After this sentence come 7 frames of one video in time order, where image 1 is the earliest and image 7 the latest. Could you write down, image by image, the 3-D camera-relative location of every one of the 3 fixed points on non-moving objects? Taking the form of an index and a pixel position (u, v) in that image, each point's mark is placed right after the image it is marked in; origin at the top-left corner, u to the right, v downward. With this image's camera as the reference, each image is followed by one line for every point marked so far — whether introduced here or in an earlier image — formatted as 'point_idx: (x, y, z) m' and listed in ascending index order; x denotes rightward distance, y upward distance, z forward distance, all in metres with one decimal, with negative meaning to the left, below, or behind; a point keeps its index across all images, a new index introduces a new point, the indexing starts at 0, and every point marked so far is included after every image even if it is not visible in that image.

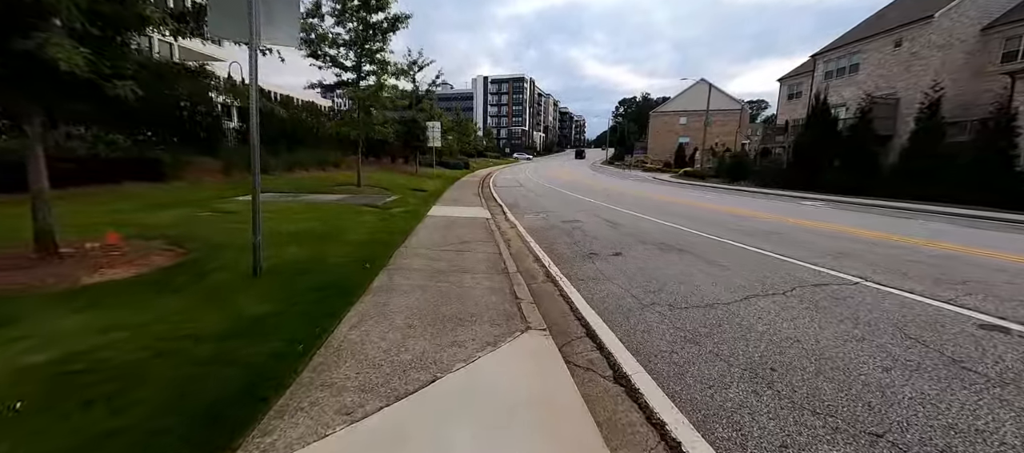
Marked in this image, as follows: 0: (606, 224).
0: (+2.3, +0.1, +10.6) m
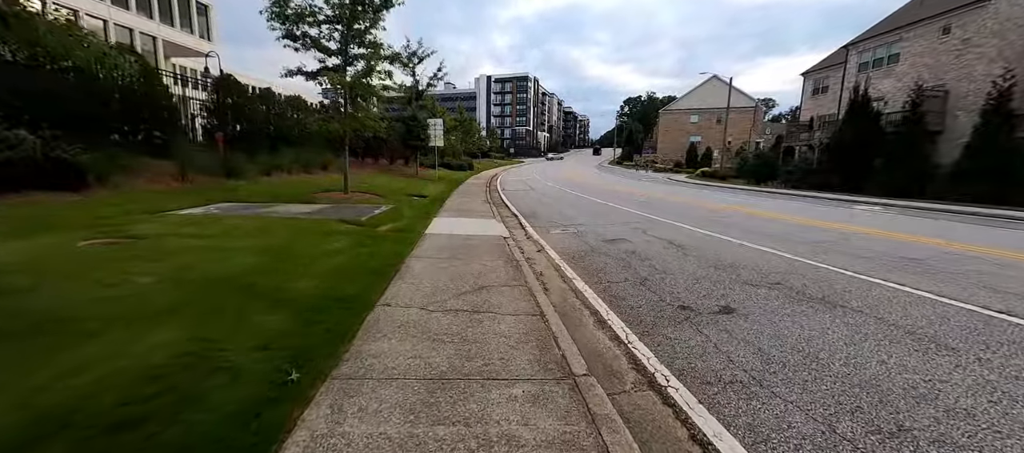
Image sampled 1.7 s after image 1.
0: (+2.8, -0.4, +7.9) m
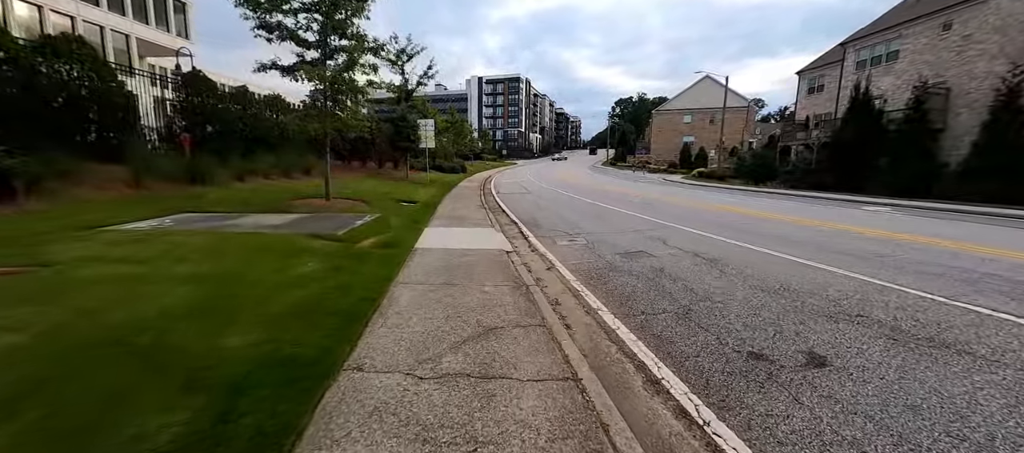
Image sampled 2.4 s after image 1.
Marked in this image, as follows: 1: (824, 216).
0: (+2.9, -0.5, +6.7) m
1: (+11.8, +0.4, +16.4) m
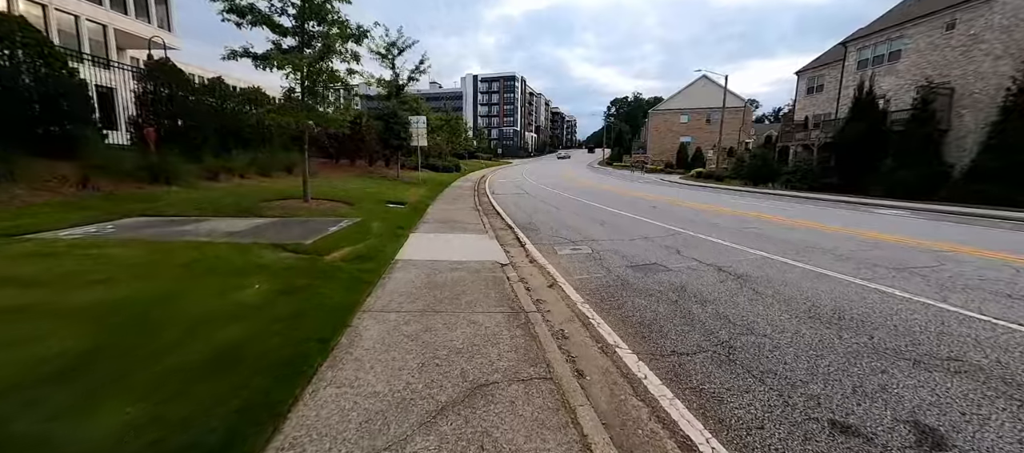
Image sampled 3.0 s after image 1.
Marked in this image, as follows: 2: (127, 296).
0: (+2.8, -0.7, +5.8) m
1: (+11.6, +0.3, +15.6) m
2: (-3.7, -0.6, +4.2) m
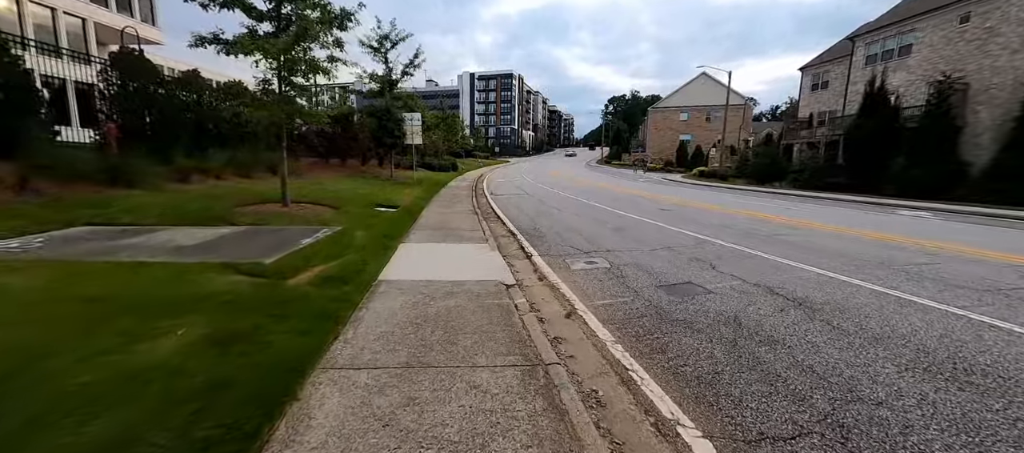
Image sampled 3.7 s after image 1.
0: (+2.9, -0.8, +4.7) m
1: (+11.7, +0.2, +14.6) m
2: (-3.6, -0.8, +3.1) m
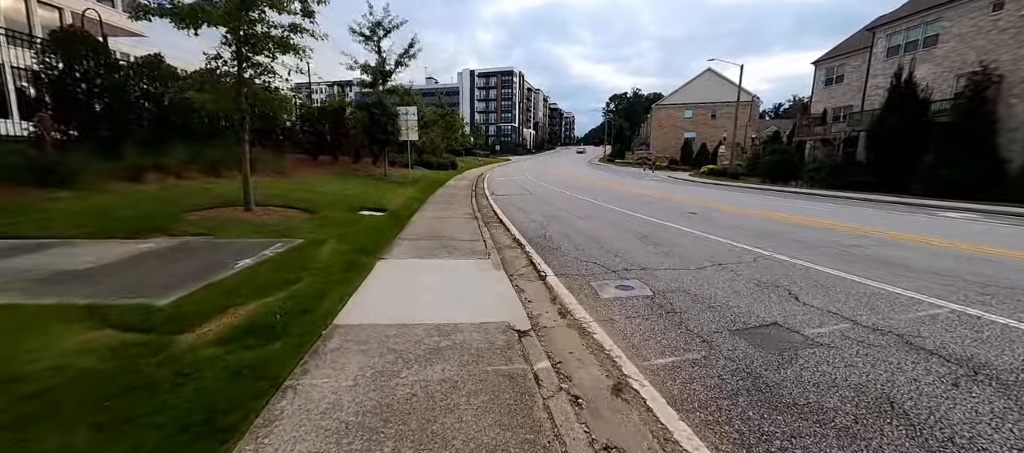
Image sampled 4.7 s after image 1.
0: (+3.1, -1.0, +3.0) m
1: (+11.8, 0.0, +12.9) m
2: (-3.5, -1.0, +1.4) m
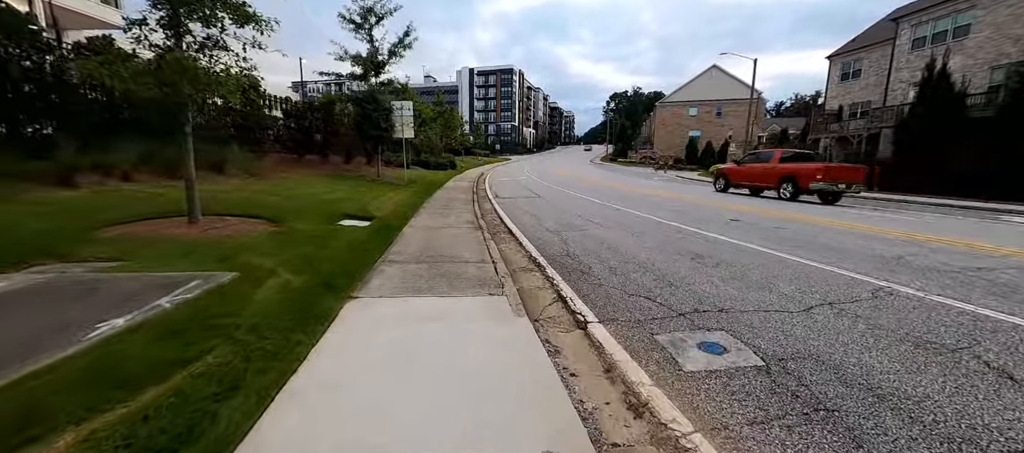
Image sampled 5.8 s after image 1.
0: (+3.3, -1.3, +1.2) m
1: (+12.0, -0.2, +11.1) m
2: (-3.2, -1.2, -0.4) m
